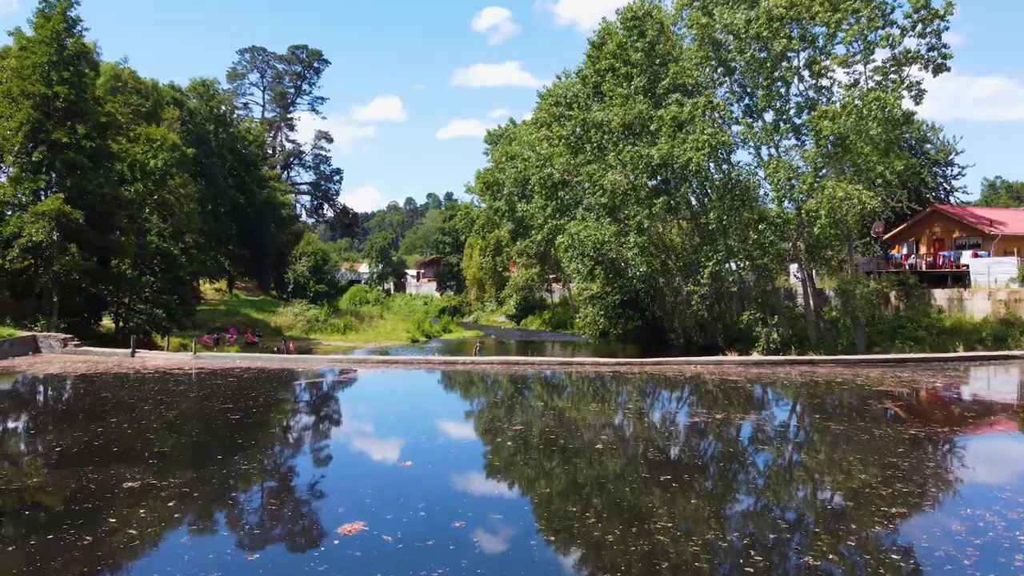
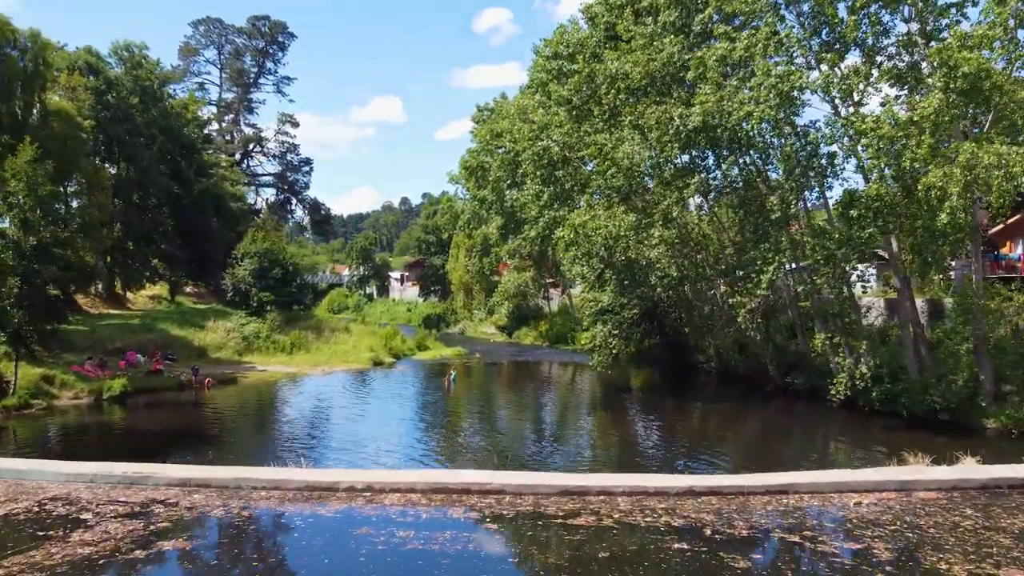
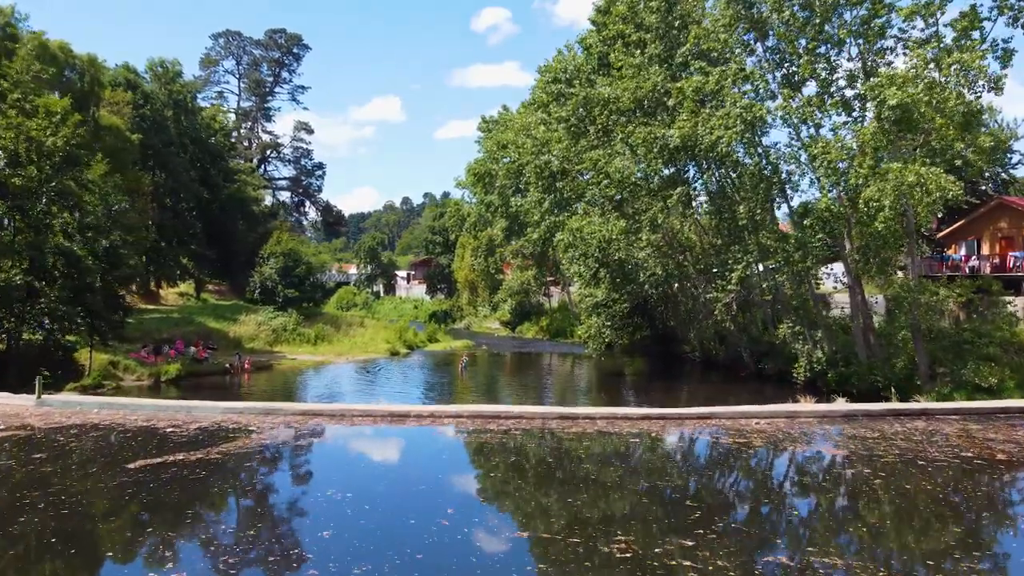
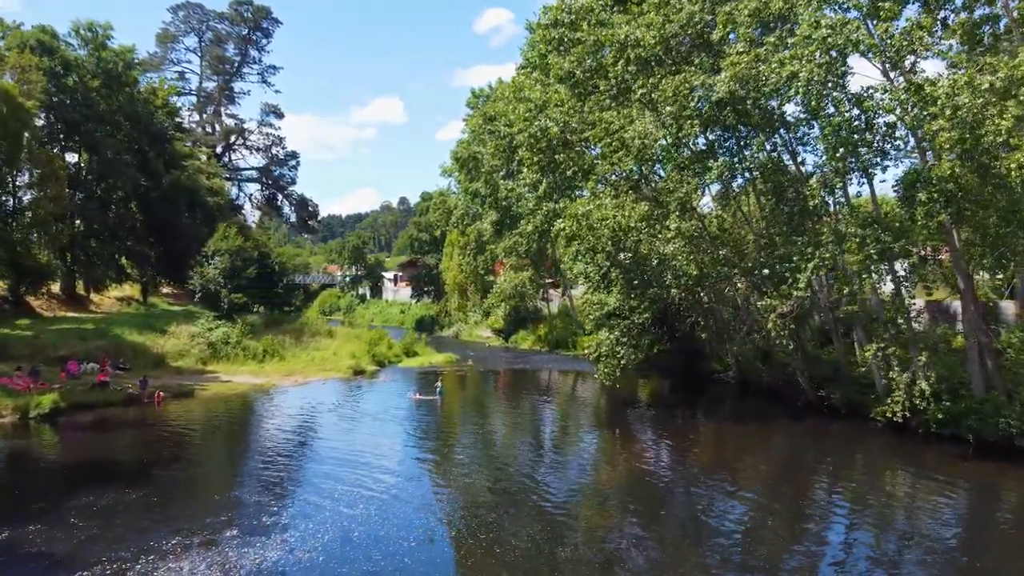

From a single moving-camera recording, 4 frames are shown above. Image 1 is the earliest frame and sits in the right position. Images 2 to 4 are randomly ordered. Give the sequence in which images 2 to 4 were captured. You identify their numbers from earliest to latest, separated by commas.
3, 2, 4
